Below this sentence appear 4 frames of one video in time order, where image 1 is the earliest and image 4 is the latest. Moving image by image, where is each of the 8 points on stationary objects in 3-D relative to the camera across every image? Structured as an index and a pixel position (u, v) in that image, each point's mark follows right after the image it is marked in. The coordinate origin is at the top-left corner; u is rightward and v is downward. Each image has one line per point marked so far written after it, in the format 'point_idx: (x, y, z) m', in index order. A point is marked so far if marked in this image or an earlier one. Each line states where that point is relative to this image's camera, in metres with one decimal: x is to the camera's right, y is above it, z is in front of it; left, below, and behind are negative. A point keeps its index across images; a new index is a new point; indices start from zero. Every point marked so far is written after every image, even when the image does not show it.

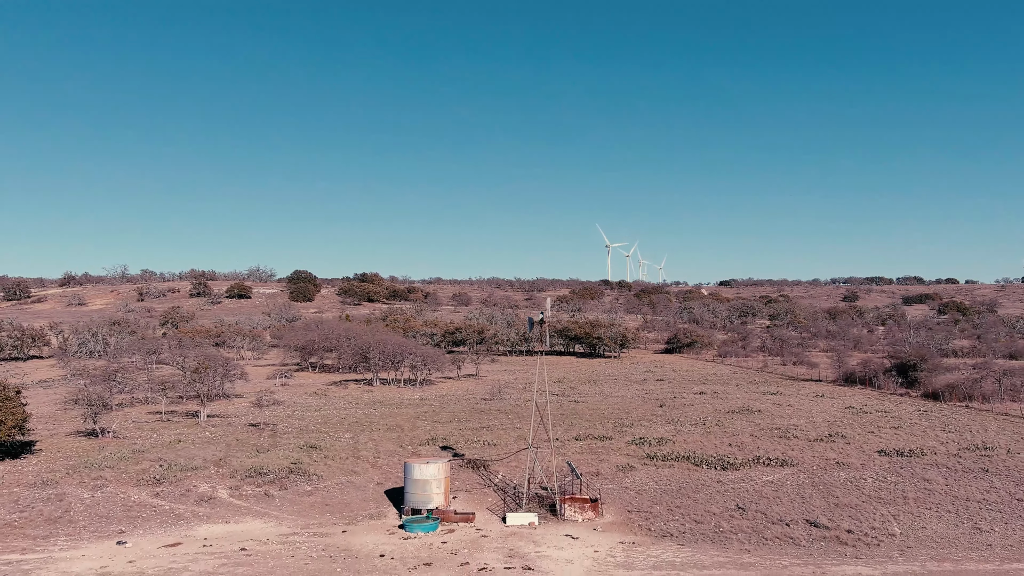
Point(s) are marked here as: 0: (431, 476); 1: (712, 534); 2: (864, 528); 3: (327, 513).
0: (-2.3, -5.4, +16.5) m
1: (+5.4, -6.6, +15.6) m
2: (+9.5, -6.5, +15.7) m
3: (-5.5, -6.8, +17.4) m
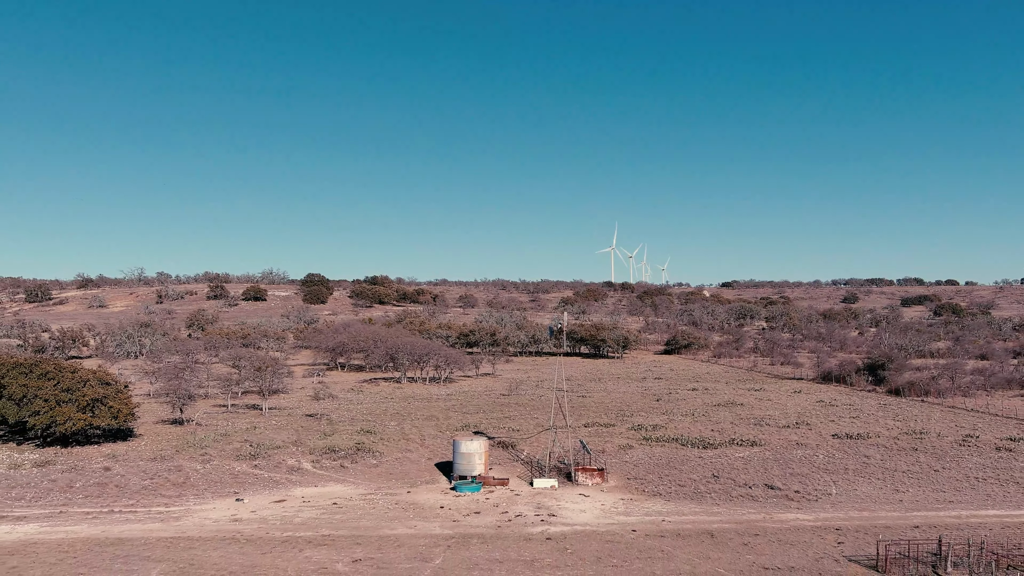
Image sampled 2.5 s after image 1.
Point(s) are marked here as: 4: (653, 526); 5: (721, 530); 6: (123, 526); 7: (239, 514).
0: (-1.4, -6.0, +21.4) m
1: (+6.3, -7.2, +20.4) m
2: (+10.4, -7.1, +20.5) m
3: (-4.5, -7.4, +22.3) m
4: (+4.4, -7.3, +17.9) m
5: (+6.3, -7.3, +17.5) m
6: (-12.8, -7.8, +19.1) m
7: (-9.3, -7.7, +19.6) m
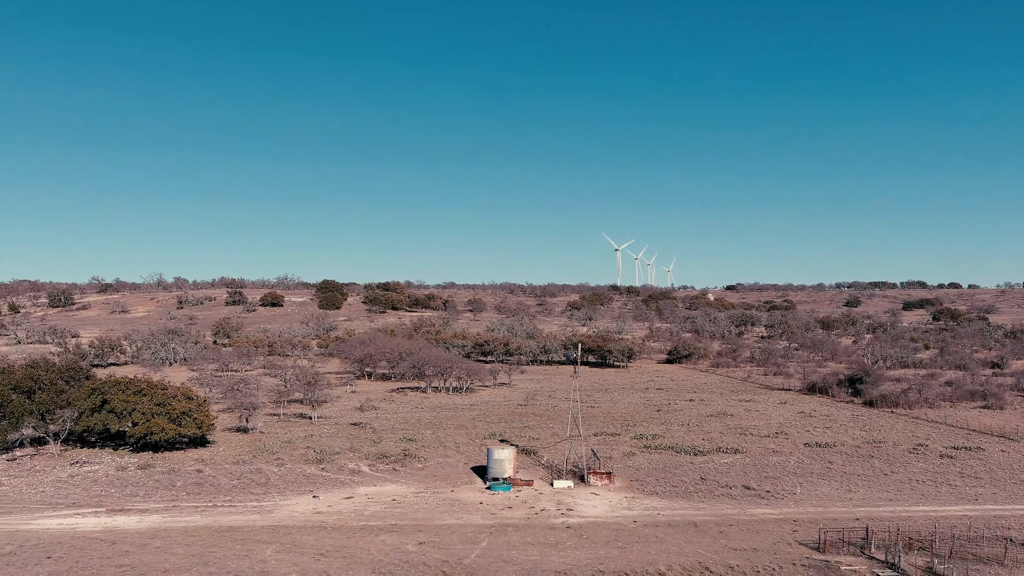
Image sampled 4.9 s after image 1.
0: (-0.3, -7.6, +26.2) m
1: (+7.4, -8.9, +25.2) m
2: (+11.5, -8.8, +25.2) m
3: (-3.5, -9.0, +27.1) m
4: (+5.4, -9.0, +22.6) m
5: (+7.4, -8.9, +22.2) m
6: (-11.7, -9.5, +24.0) m
7: (-8.2, -9.3, +24.5) m
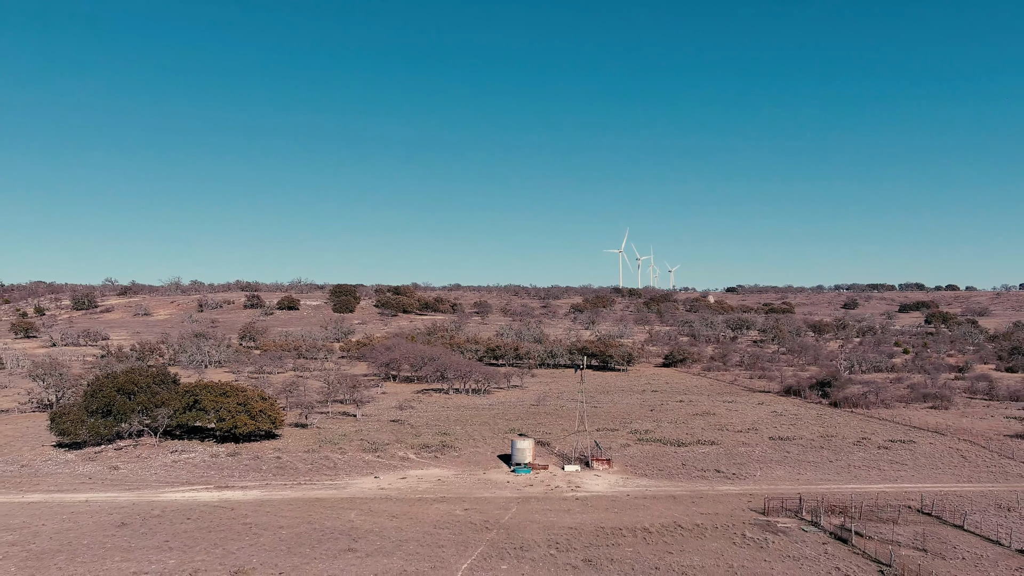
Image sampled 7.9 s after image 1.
0: (+0.8, -9.0, +33.0) m
1: (+8.5, -10.3, +31.9) m
2: (+12.6, -10.1, +31.9) m
3: (-2.3, -10.4, +33.9) m
4: (+6.5, -10.4, +29.4) m
5: (+8.4, -10.3, +28.9) m
6: (-10.6, -10.8, +30.8) m
7: (-7.1, -10.7, +31.3) m
